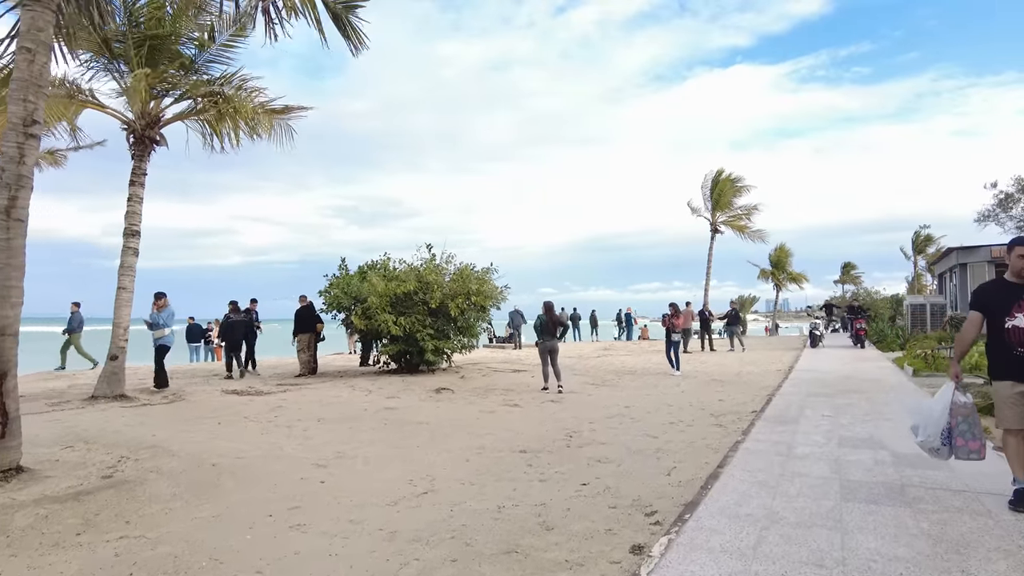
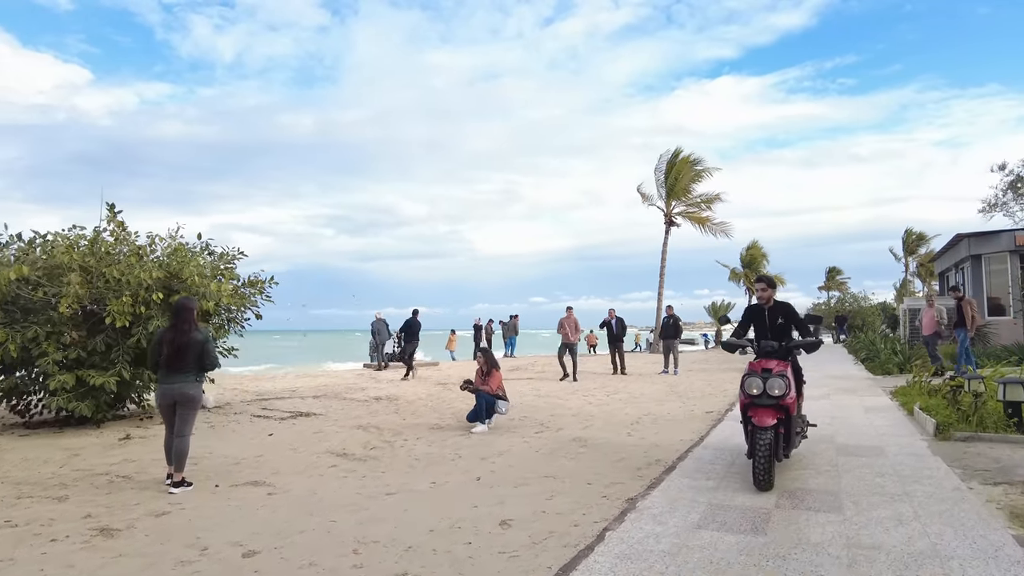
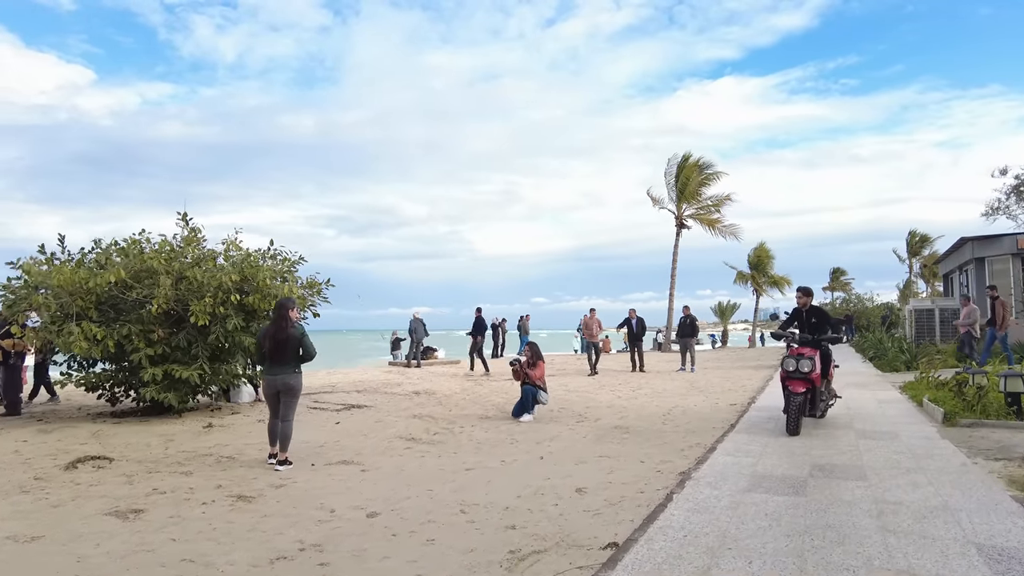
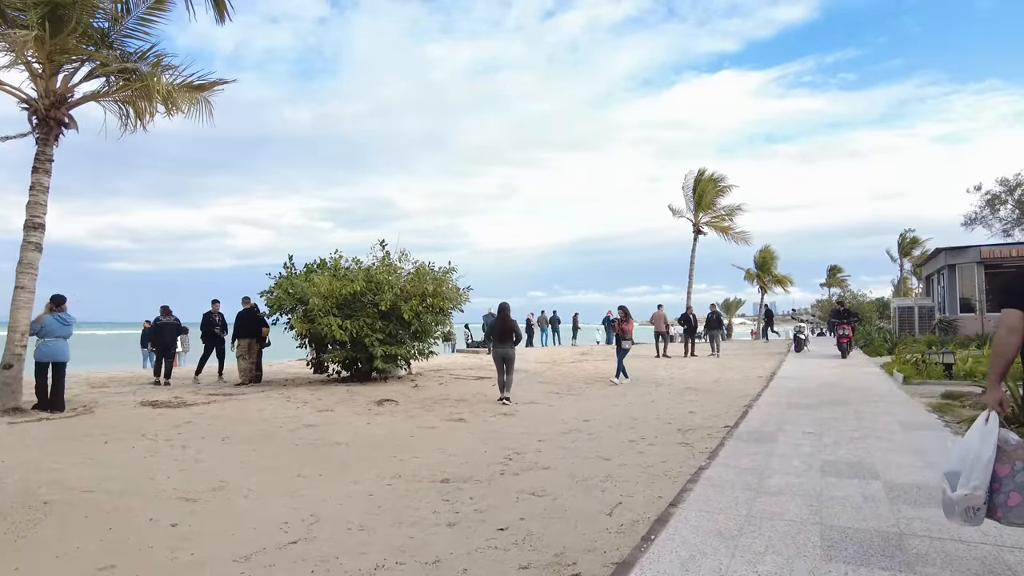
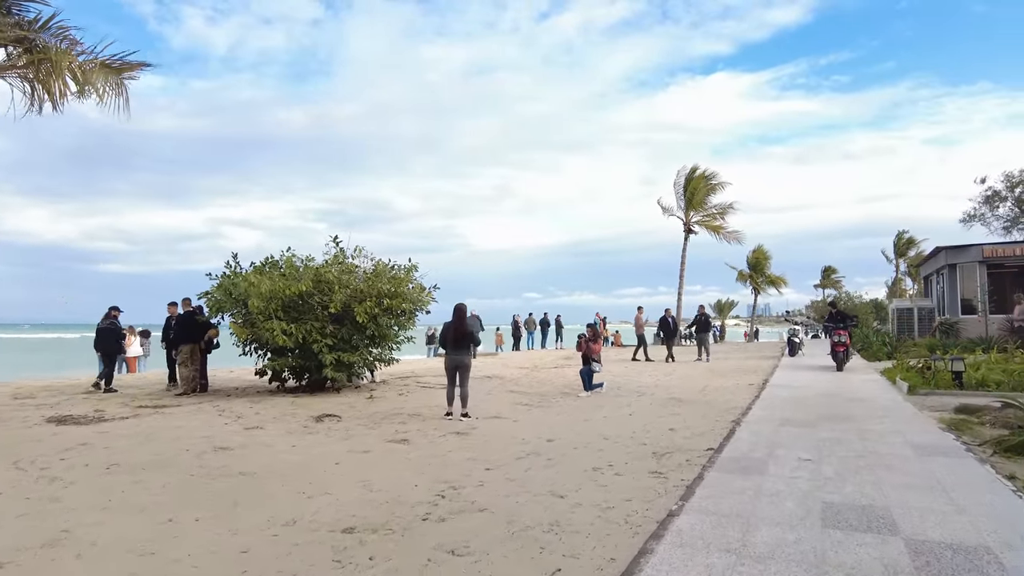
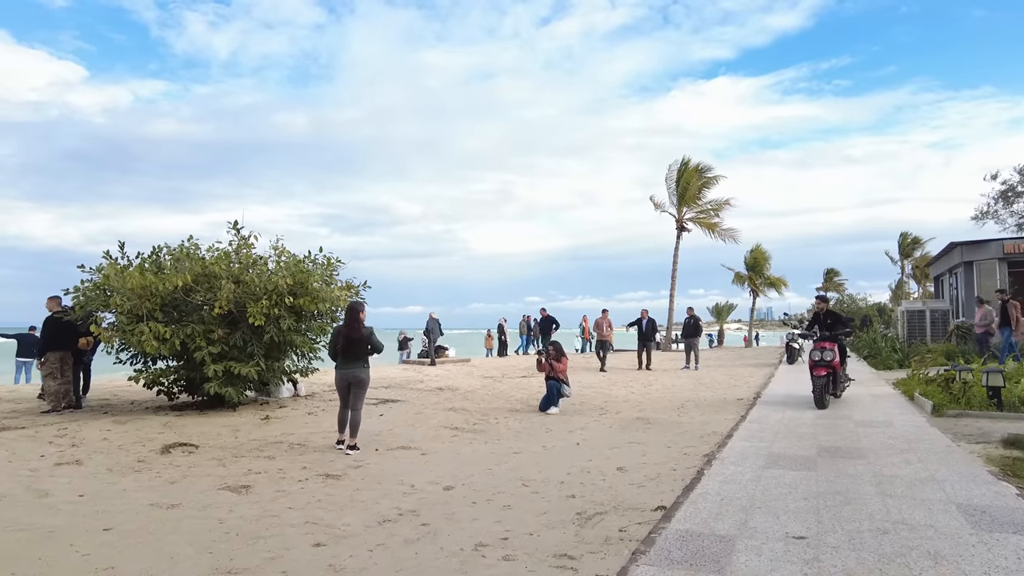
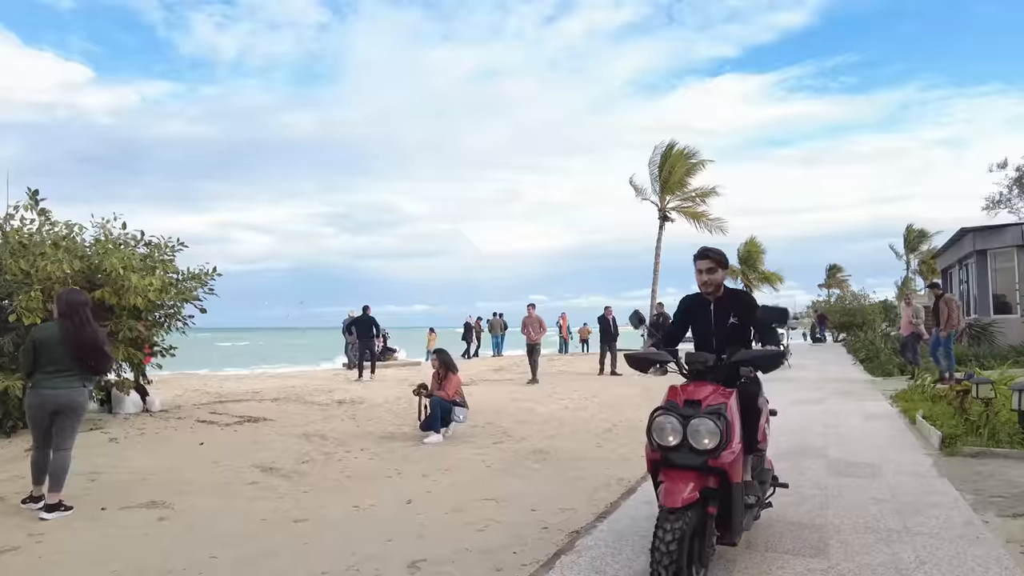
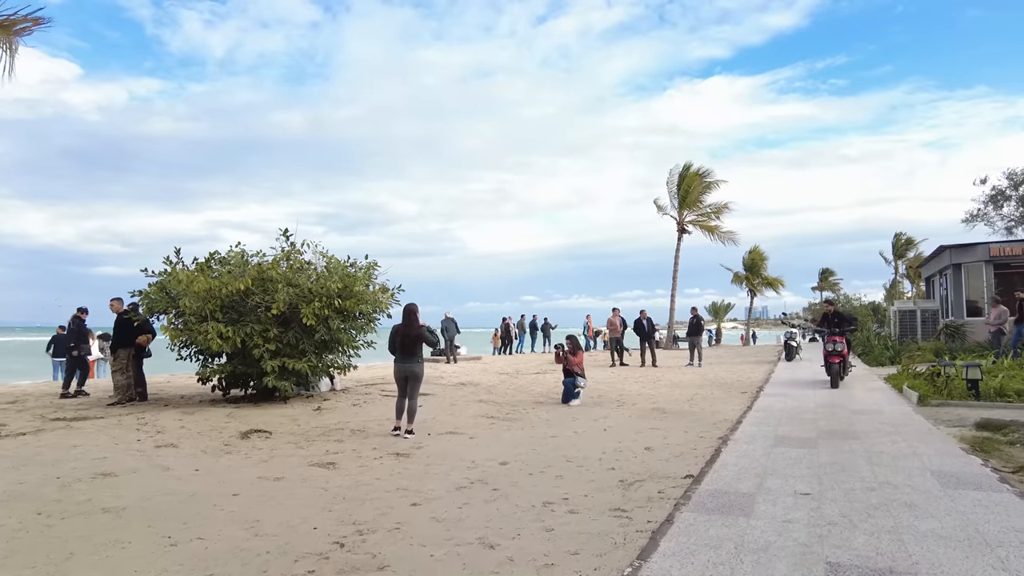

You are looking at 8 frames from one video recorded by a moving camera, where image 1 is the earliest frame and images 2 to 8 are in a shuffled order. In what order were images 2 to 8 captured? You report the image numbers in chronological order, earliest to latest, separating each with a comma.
4, 5, 8, 6, 3, 2, 7
